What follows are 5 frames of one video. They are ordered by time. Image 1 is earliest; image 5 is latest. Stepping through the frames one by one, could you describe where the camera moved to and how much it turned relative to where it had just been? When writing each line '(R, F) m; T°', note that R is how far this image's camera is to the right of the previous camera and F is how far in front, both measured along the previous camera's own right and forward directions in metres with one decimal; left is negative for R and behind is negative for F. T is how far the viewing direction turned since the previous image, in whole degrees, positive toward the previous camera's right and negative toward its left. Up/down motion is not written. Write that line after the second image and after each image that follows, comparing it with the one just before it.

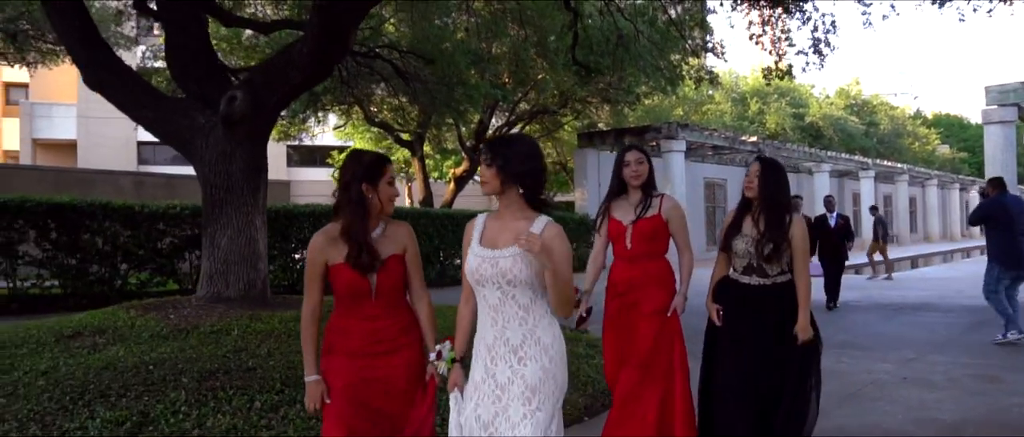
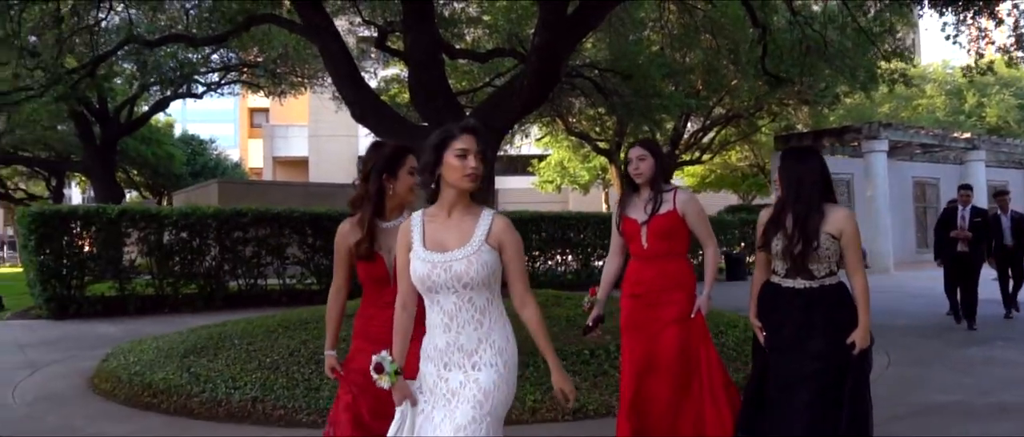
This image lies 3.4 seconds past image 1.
(+0.1, -1.3) m; -13°
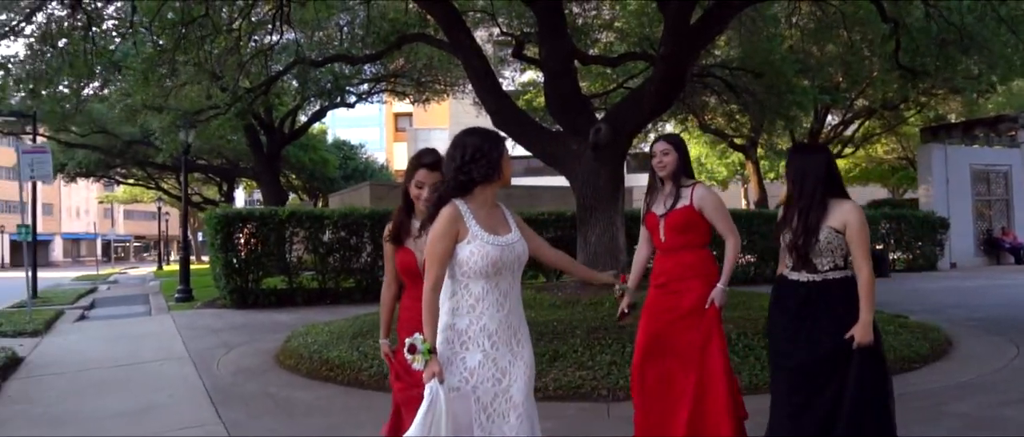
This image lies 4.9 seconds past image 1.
(+0.1, -0.7) m; -9°
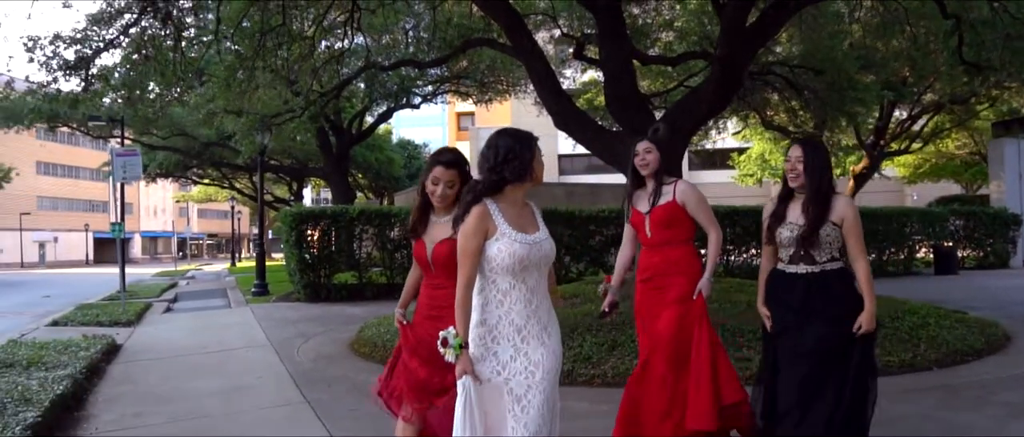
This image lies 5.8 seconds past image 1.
(0.0, -0.4) m; -4°
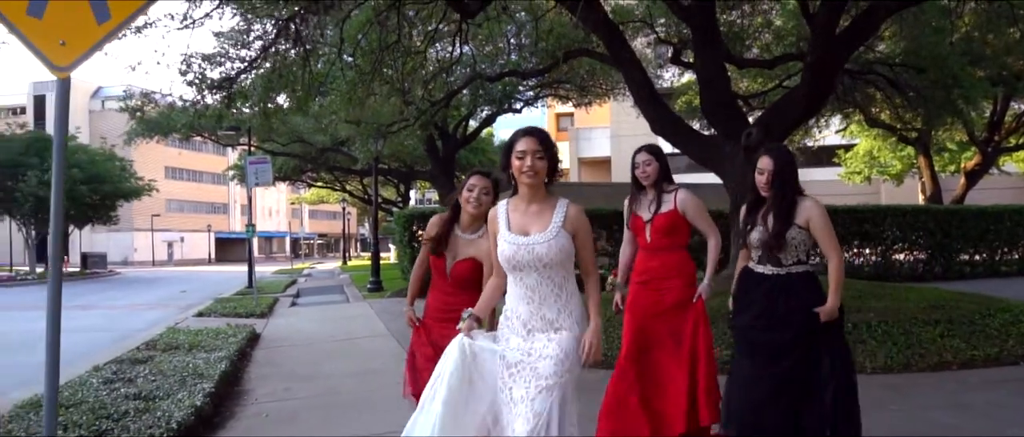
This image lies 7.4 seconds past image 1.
(0.0, -0.7) m; -7°
